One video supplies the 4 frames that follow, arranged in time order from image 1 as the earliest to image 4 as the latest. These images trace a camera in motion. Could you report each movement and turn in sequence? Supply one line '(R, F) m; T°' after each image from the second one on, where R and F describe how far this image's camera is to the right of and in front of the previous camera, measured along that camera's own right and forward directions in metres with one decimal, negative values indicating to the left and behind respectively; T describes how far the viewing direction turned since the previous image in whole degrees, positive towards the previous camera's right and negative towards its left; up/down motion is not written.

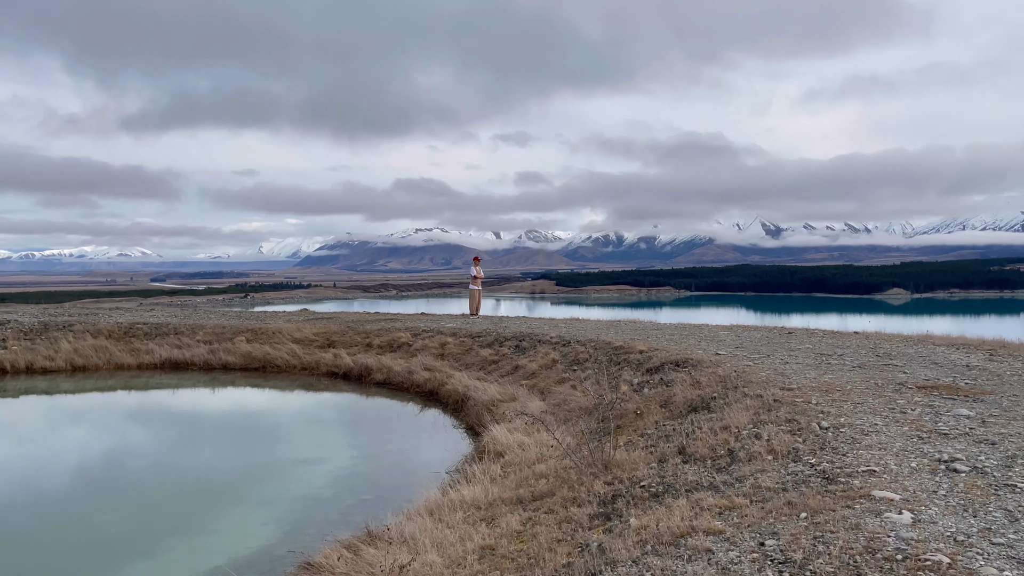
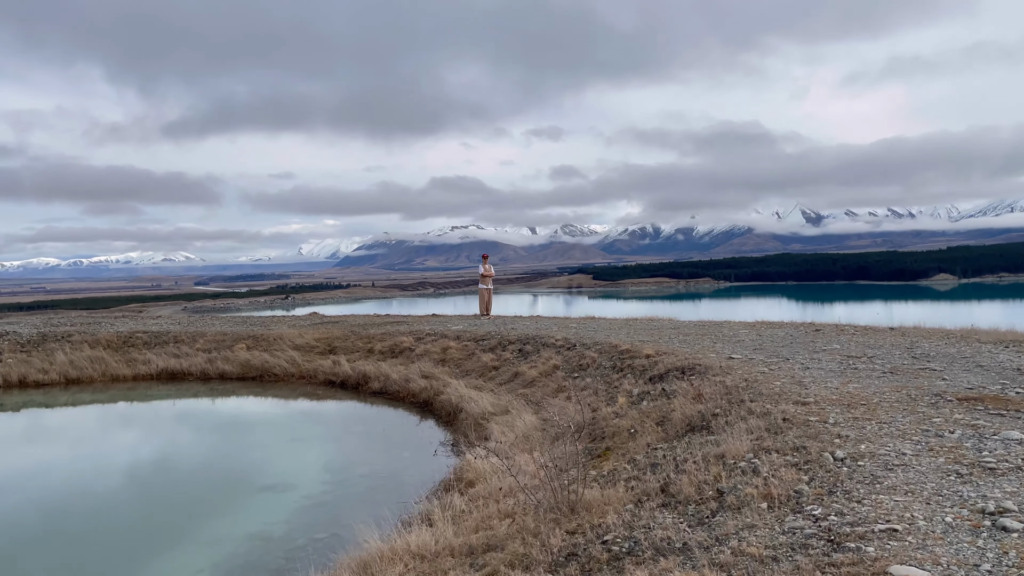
(+0.7, +1.3) m; -3°
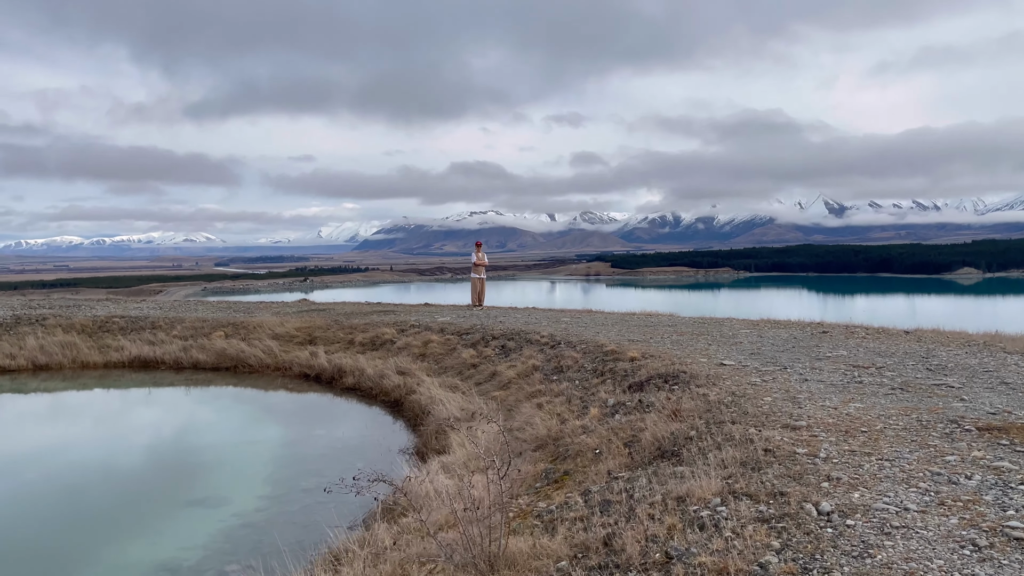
(+0.6, +1.2) m; -1°
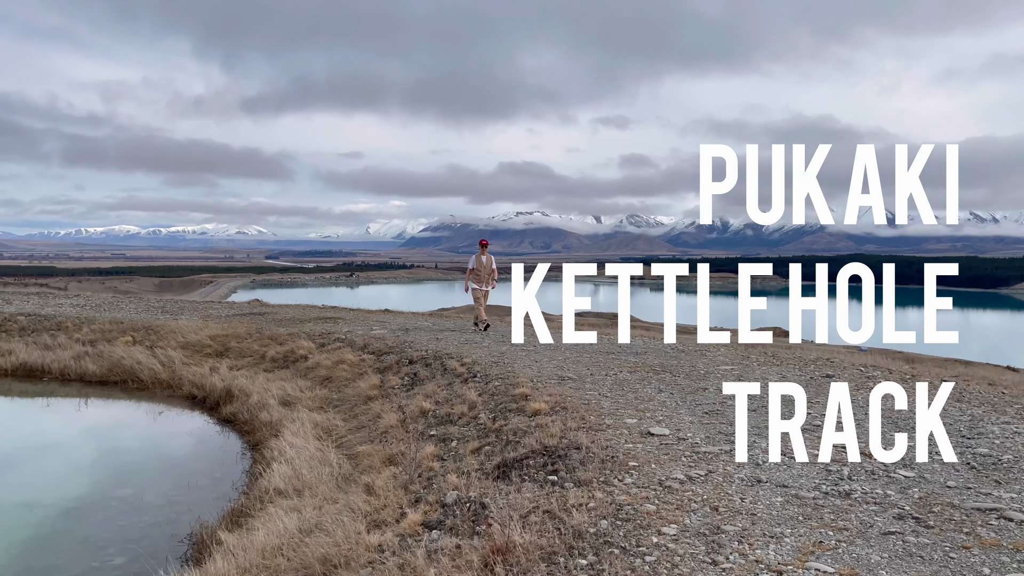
(+1.8, +3.5) m; -3°
